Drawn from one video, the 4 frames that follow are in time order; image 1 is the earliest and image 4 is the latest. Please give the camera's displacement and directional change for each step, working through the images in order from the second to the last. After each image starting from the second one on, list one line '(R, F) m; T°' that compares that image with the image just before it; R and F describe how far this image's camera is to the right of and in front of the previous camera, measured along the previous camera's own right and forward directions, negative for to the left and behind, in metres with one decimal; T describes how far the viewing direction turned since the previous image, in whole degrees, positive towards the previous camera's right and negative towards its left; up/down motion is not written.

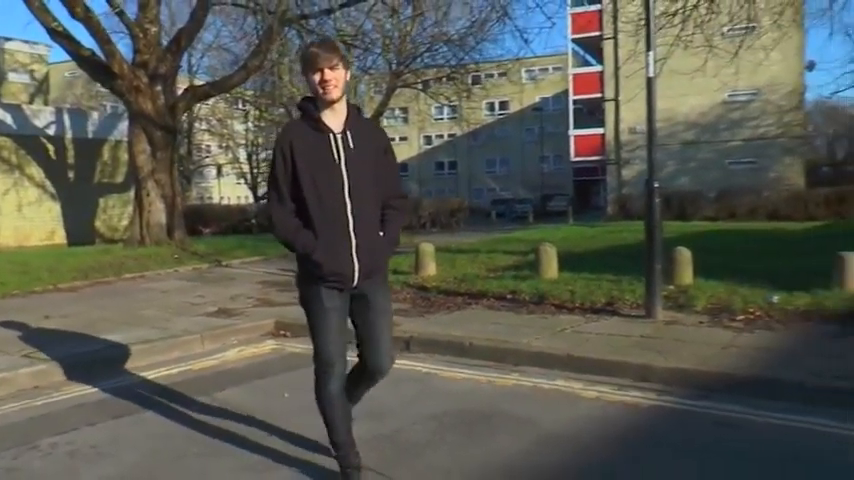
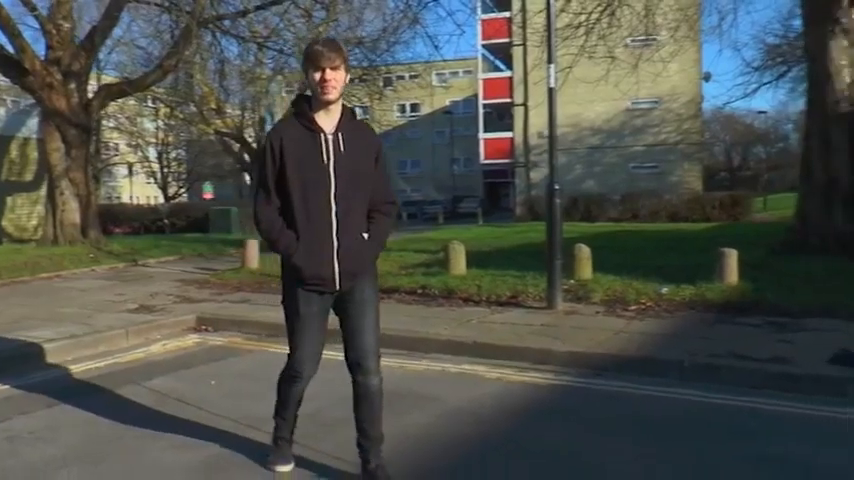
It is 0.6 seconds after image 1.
(-0.1, -0.6) m; +6°
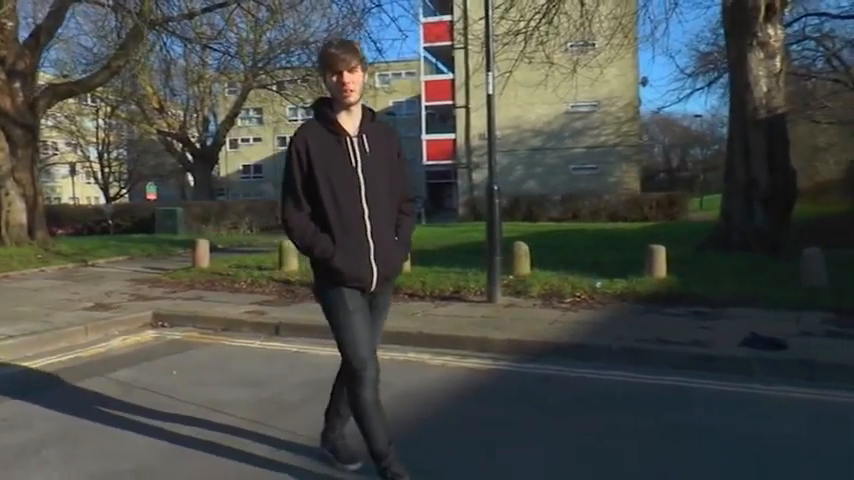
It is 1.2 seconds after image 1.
(-0.1, -0.6) m; +4°
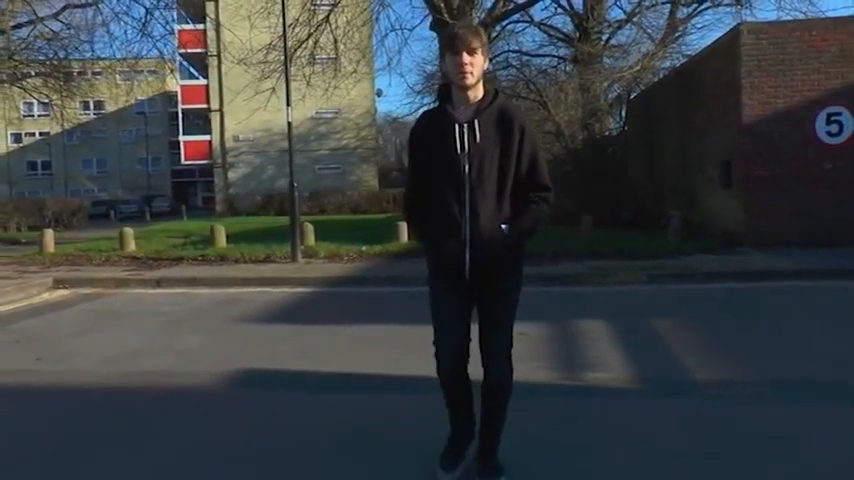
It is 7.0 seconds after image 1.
(-1.6, -5.2) m; +17°
